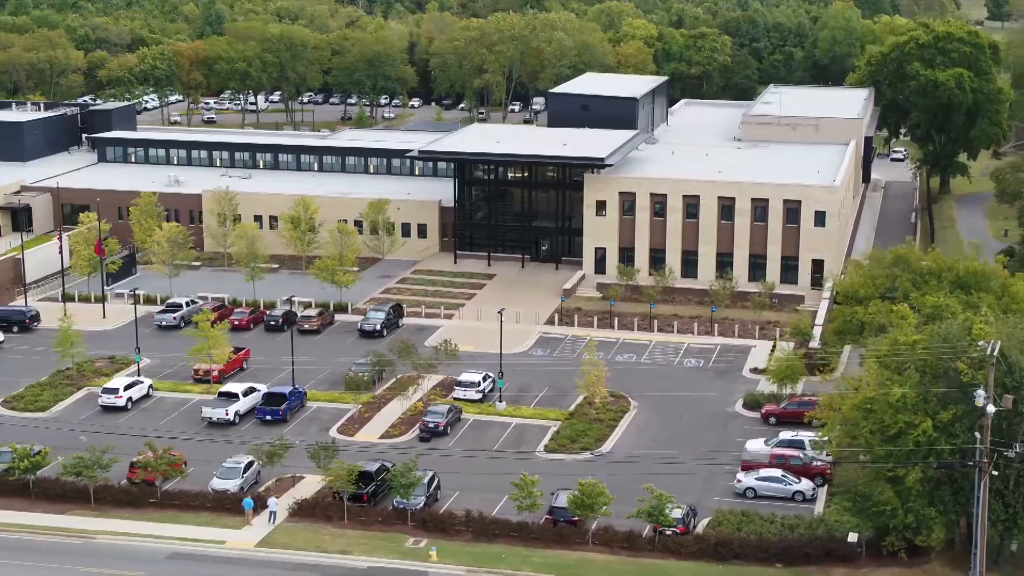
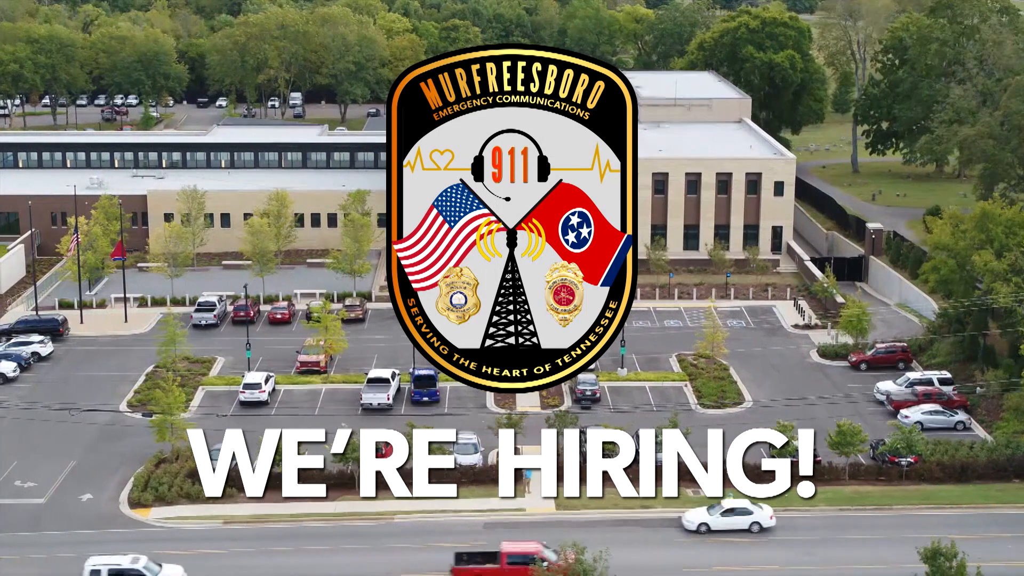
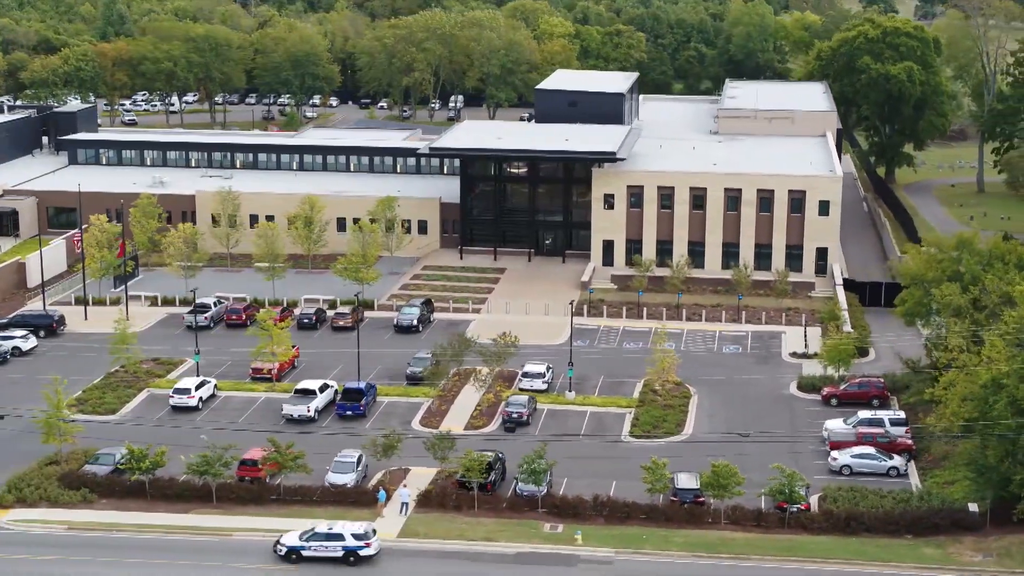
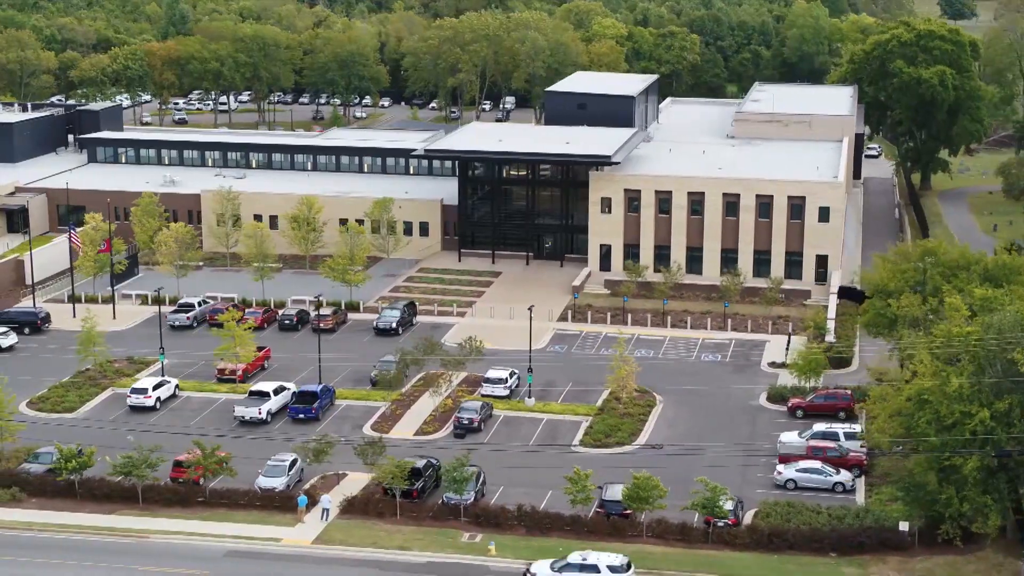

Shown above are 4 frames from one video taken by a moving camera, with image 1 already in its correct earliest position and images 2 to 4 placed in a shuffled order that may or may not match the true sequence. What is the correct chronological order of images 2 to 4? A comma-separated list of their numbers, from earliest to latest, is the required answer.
4, 3, 2
